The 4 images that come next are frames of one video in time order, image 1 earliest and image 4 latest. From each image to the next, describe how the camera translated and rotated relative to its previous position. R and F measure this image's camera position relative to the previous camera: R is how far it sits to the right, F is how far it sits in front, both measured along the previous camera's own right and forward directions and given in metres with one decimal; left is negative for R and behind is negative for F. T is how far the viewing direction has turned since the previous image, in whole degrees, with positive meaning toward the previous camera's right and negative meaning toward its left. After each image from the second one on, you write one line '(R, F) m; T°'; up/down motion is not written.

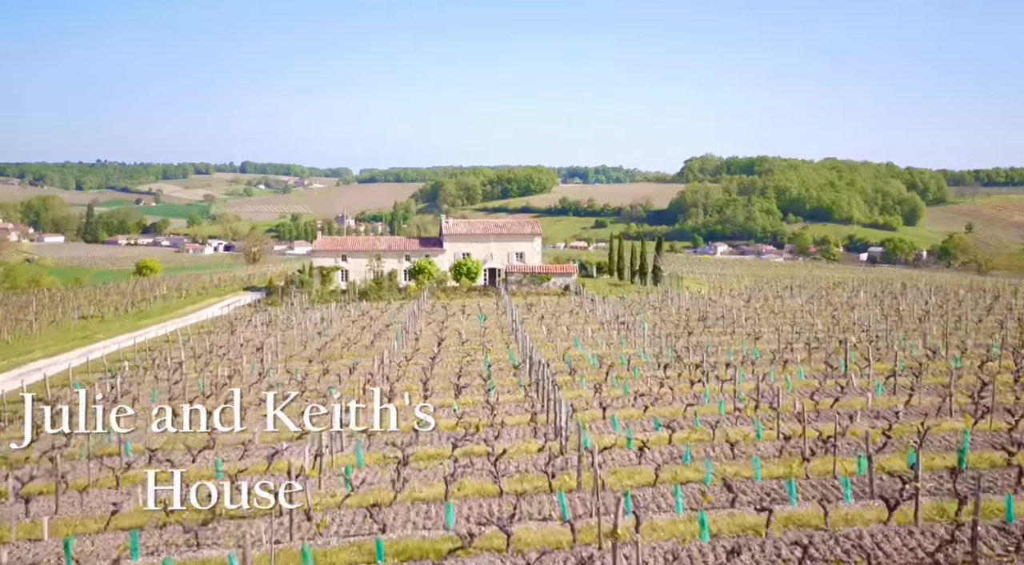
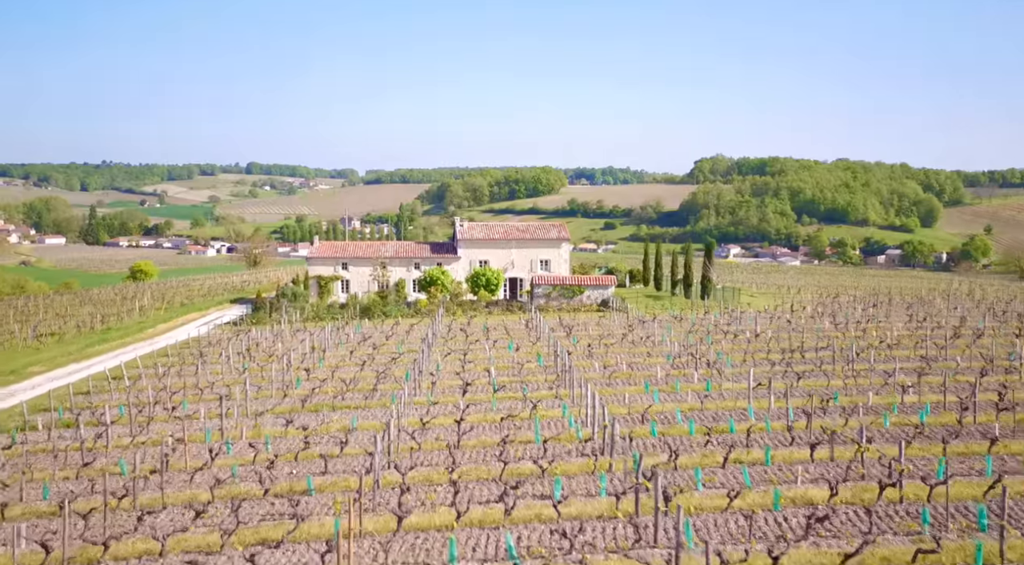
(-1.0, +6.6) m; 0°
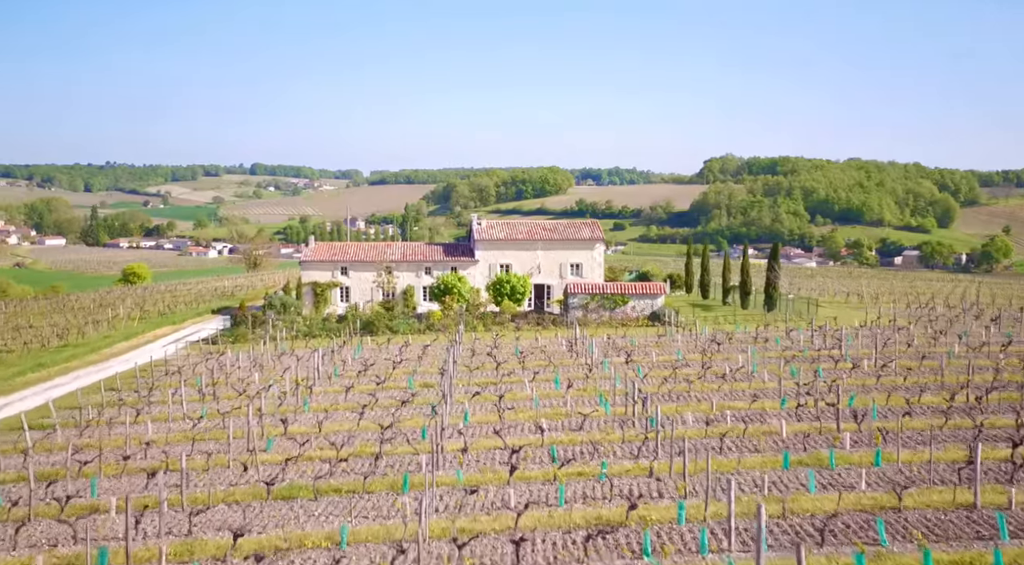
(-1.1, +6.5) m; 0°
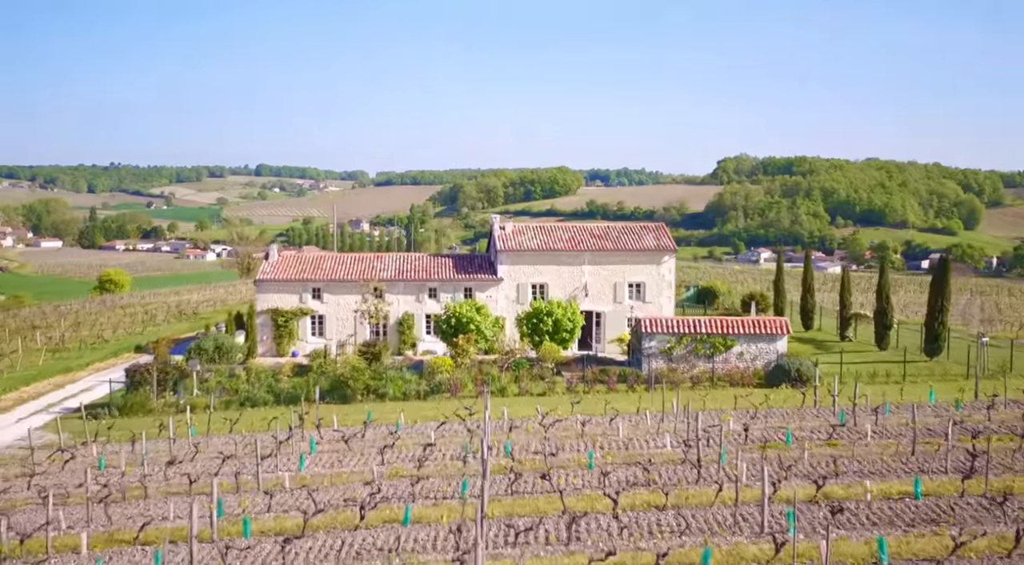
(-1.1, +11.3) m; 0°
